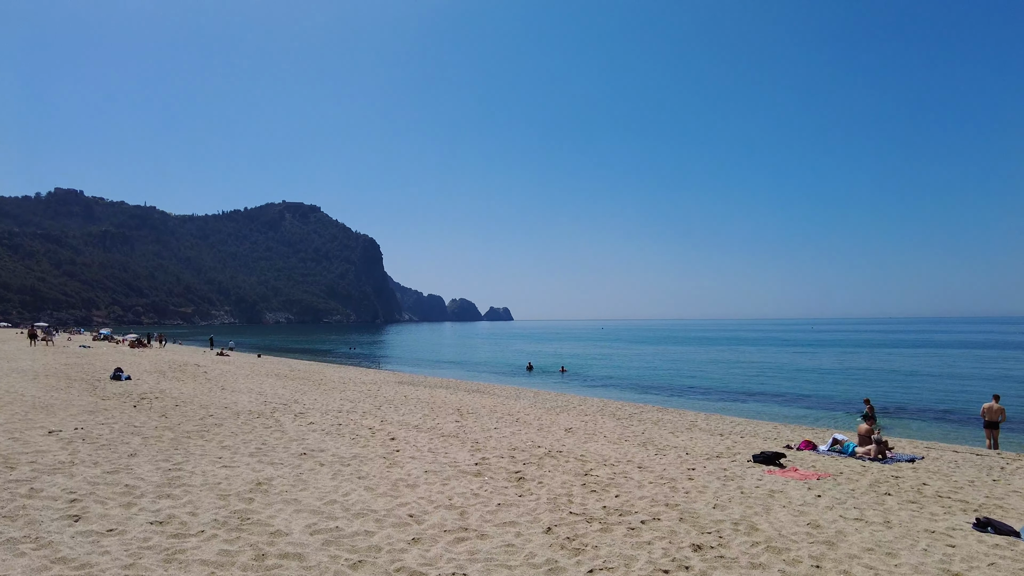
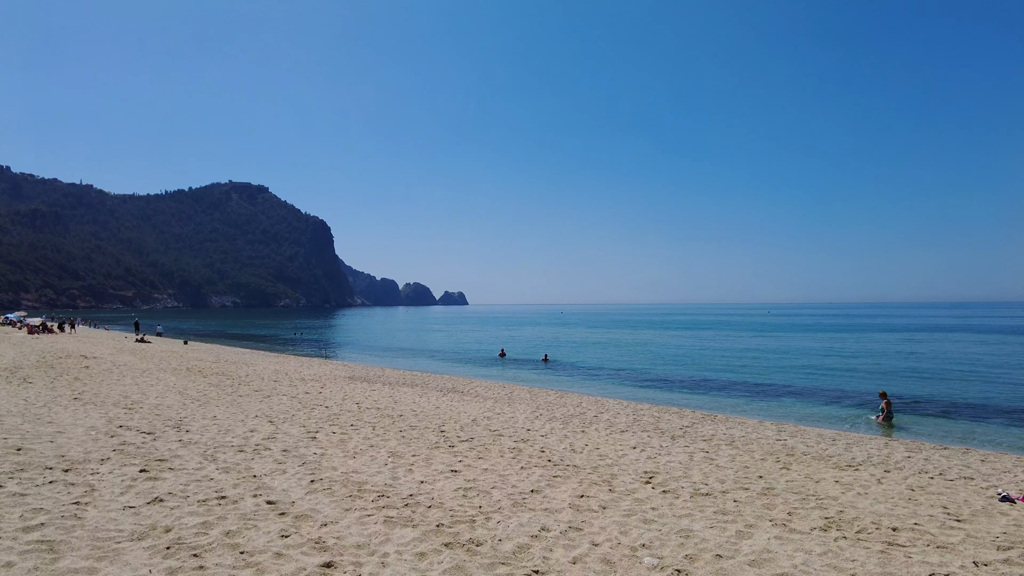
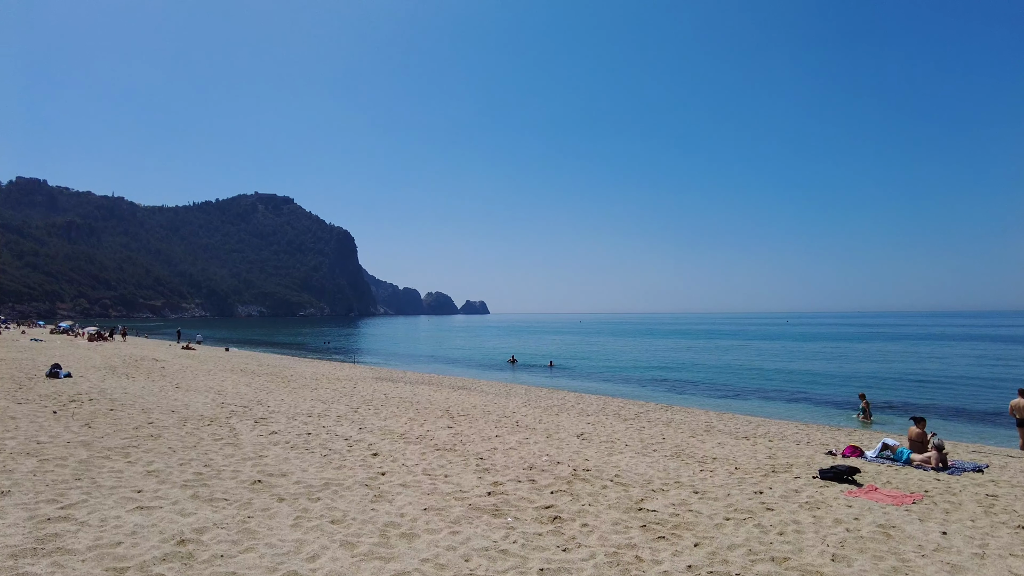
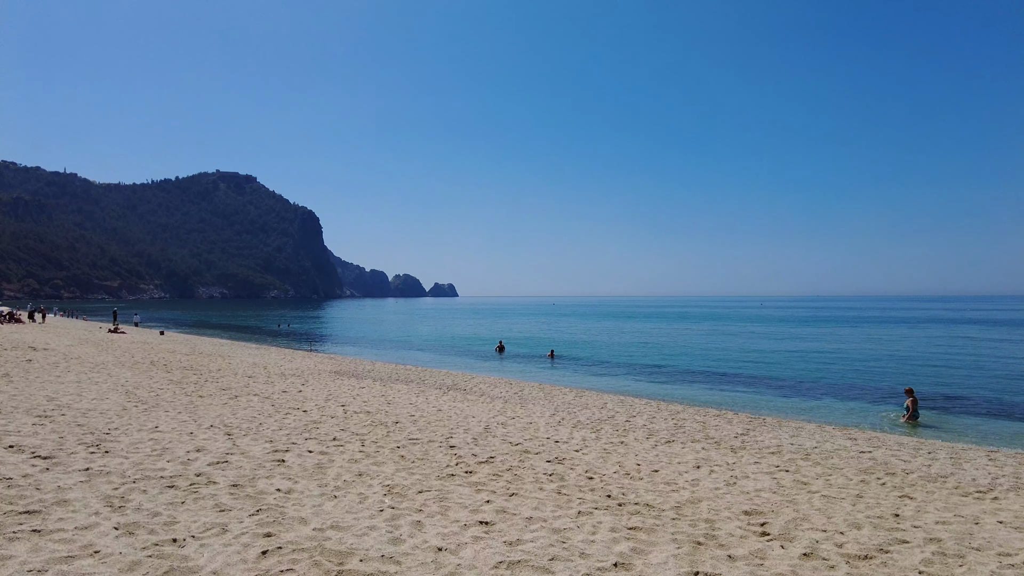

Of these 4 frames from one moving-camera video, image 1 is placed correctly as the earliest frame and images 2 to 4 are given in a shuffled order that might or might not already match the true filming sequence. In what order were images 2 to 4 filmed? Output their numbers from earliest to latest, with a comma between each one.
3, 2, 4
